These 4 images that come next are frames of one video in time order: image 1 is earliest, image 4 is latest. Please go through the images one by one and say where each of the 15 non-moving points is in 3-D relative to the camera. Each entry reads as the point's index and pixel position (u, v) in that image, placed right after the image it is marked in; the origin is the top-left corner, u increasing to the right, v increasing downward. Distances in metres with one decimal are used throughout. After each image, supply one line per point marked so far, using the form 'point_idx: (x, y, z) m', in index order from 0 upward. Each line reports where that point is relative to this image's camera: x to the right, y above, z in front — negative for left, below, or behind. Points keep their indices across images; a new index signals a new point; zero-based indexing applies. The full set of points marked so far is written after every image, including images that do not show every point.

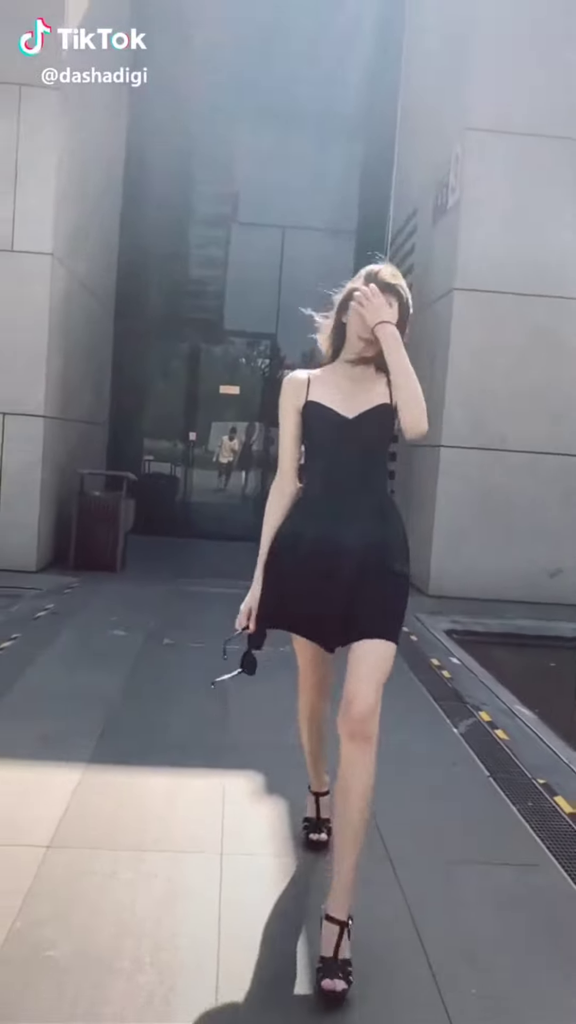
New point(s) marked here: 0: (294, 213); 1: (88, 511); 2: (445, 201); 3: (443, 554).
0: (+0.1, +3.9, +12.3) m
1: (-1.9, 0.0, +9.0) m
2: (+1.6, +3.1, +9.5) m
3: (+1.5, -0.4, +9.1) m
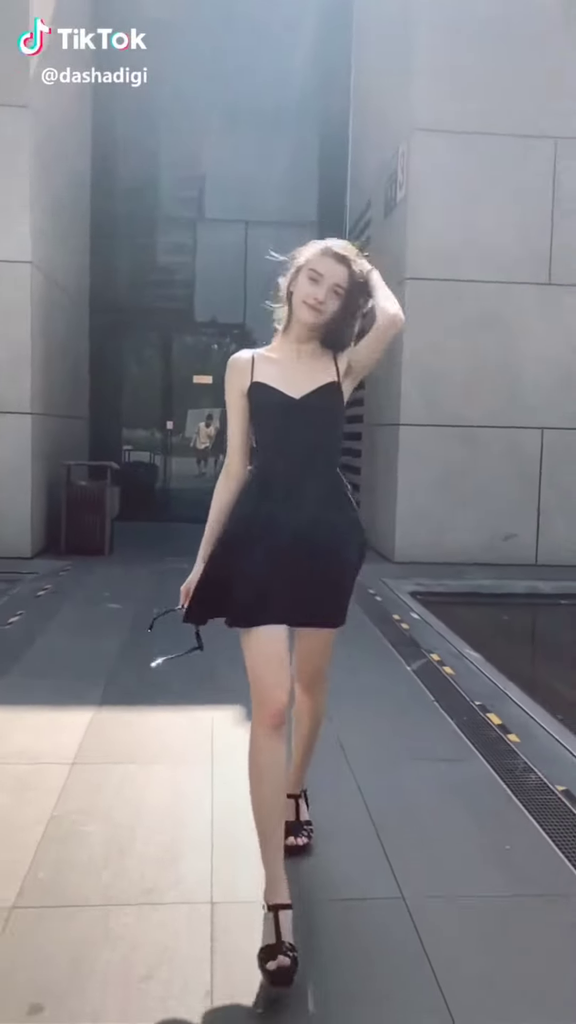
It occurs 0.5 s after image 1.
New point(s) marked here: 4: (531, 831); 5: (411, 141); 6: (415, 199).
0: (-0.4, +4.1, +13.0) m
1: (-2.1, +0.1, +9.7) m
2: (+1.1, +3.4, +10.2) m
3: (+1.2, -0.1, +9.8) m
4: (+0.9, -1.1, +3.3) m
5: (+1.2, +3.7, +9.5) m
6: (+1.3, +3.1, +9.6) m
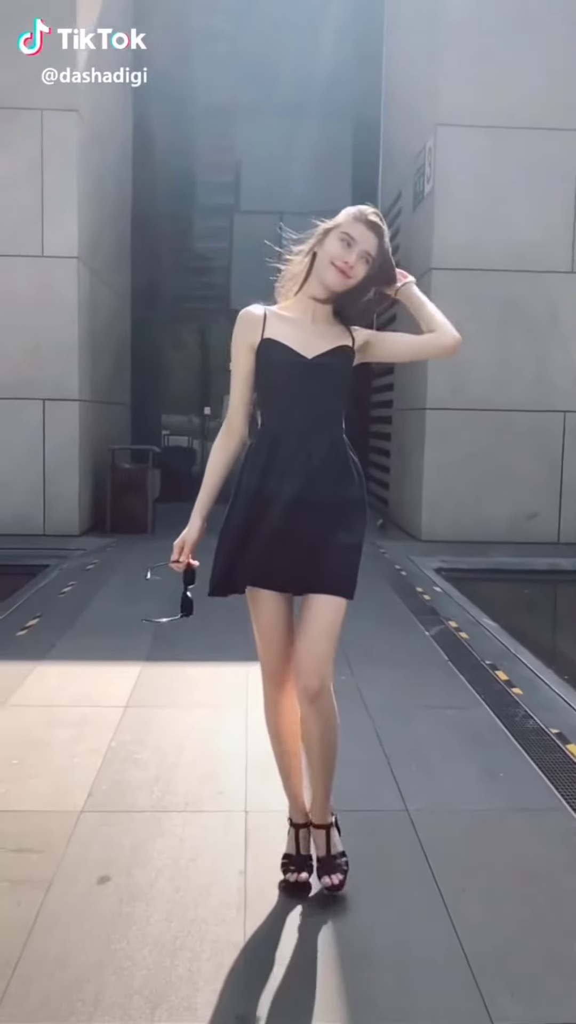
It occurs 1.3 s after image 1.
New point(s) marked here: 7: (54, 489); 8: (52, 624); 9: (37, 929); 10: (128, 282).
0: (0.0, +4.4, +13.4) m
1: (-1.8, +0.3, +10.3) m
2: (+1.5, +3.6, +10.7) m
3: (+1.5, +0.1, +10.3) m
4: (+0.9, -1.0, +3.8) m
5: (+1.5, +3.9, +9.9) m
6: (+1.6, +3.3, +10.0) m
7: (-2.3, +0.2, +9.5) m
8: (-1.5, -0.7, +6.1) m
9: (-0.7, -1.1, +2.5) m
10: (-2.1, +3.1, +12.9) m
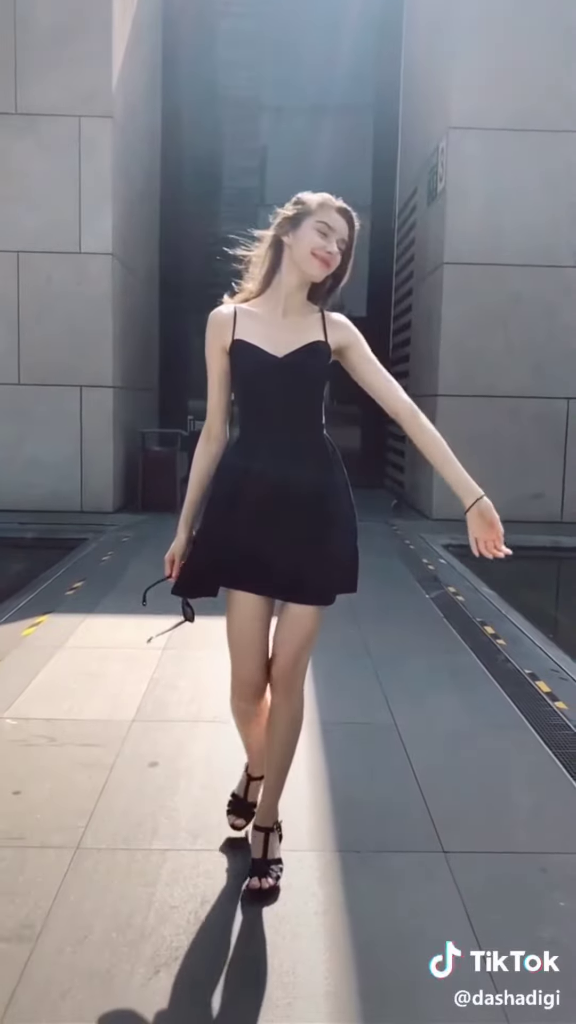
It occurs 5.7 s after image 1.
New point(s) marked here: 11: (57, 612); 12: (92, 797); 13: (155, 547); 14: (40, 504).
0: (+0.3, +4.7, +14.1) m
1: (-1.6, +0.6, +11.1) m
2: (+1.7, +3.8, +11.3) m
3: (+1.8, +0.3, +11.0) m
4: (+1.0, -0.9, +4.5) m
5: (+1.8, +4.1, +10.6) m
6: (+1.8, +3.5, +10.6) m
7: (-2.1, +0.5, +10.3) m
8: (-1.4, -0.5, +6.9) m
9: (-0.6, -1.0, +3.3) m
10: (-1.8, +3.4, +13.6) m
11: (-1.5, -0.6, +6.0) m
12: (-0.7, -1.0, +3.3) m
13: (-1.2, -0.3, +8.6) m
14: (-2.7, +0.1, +10.4) m
